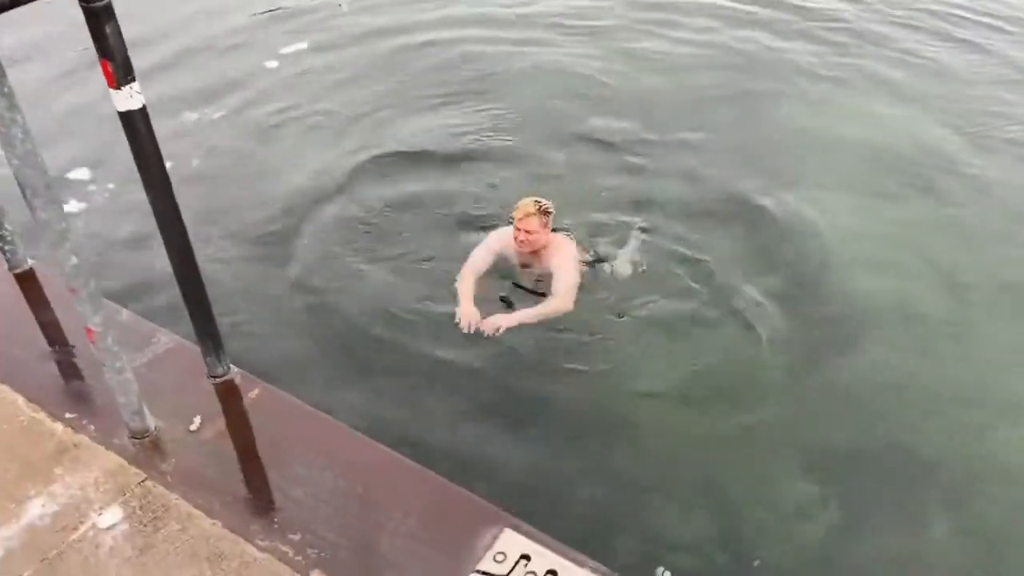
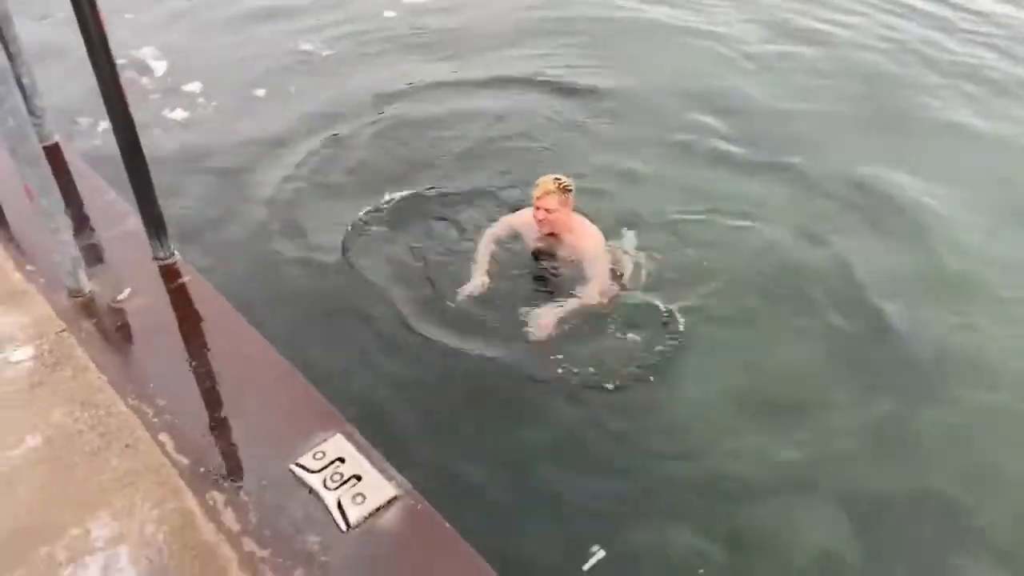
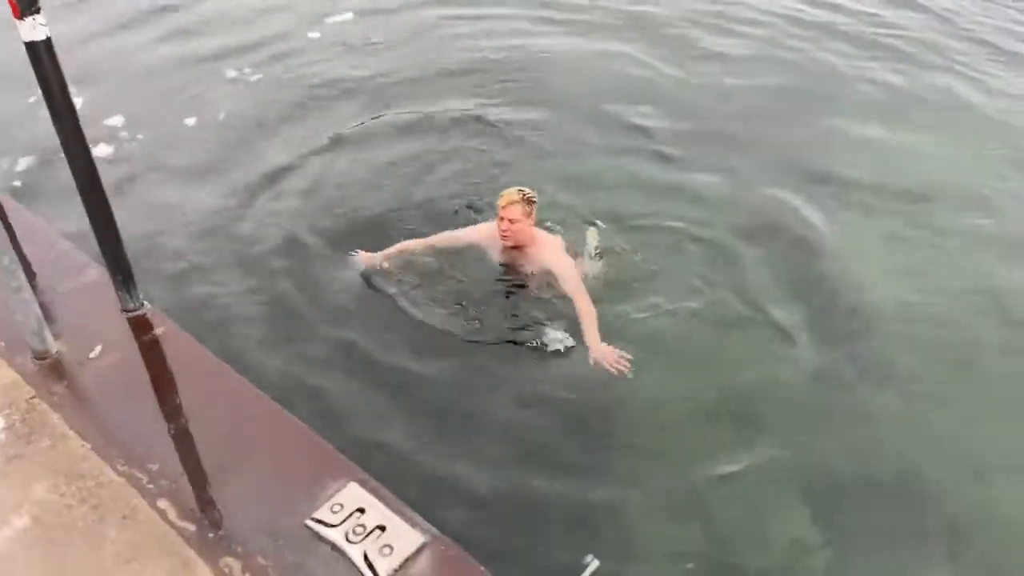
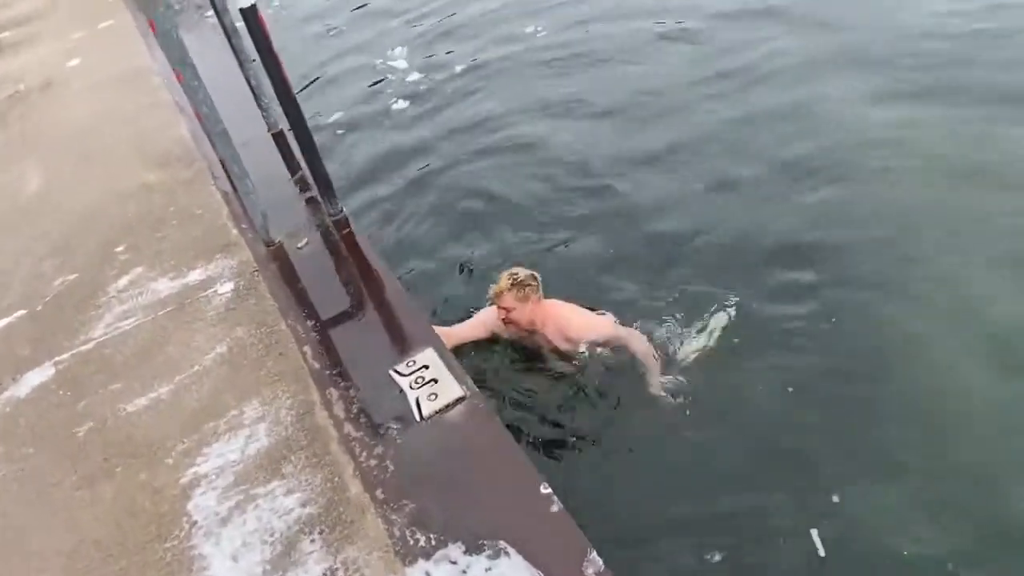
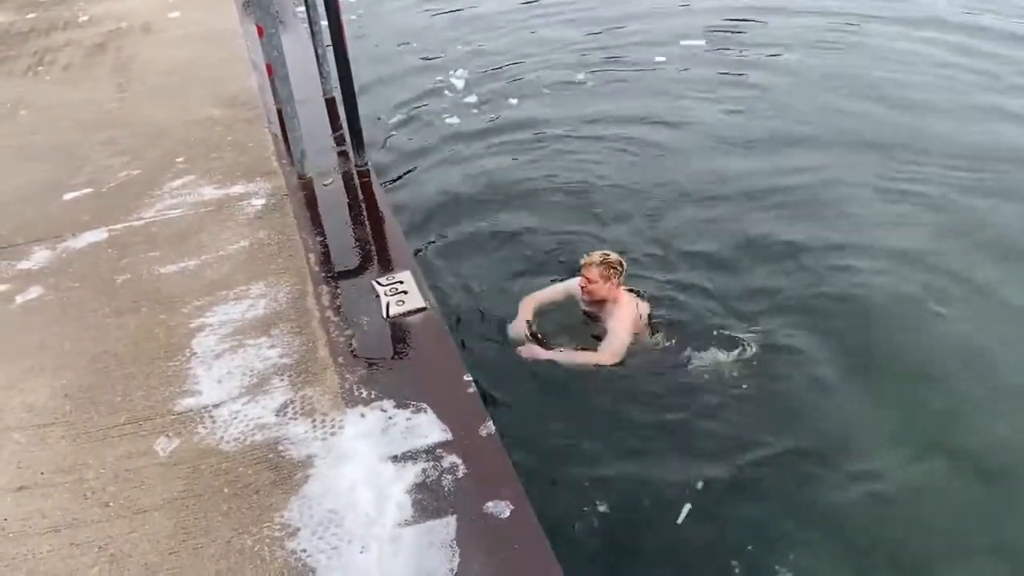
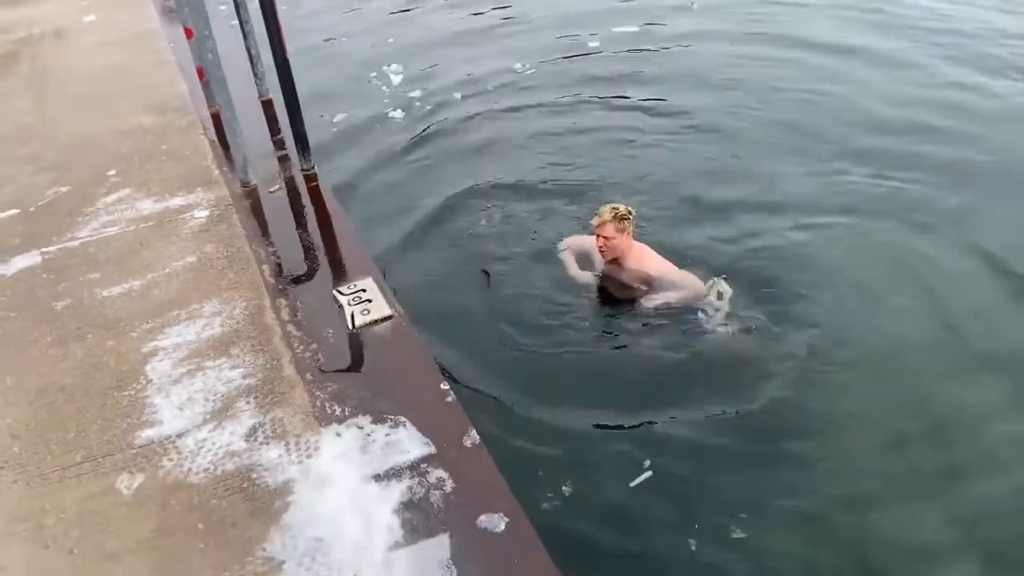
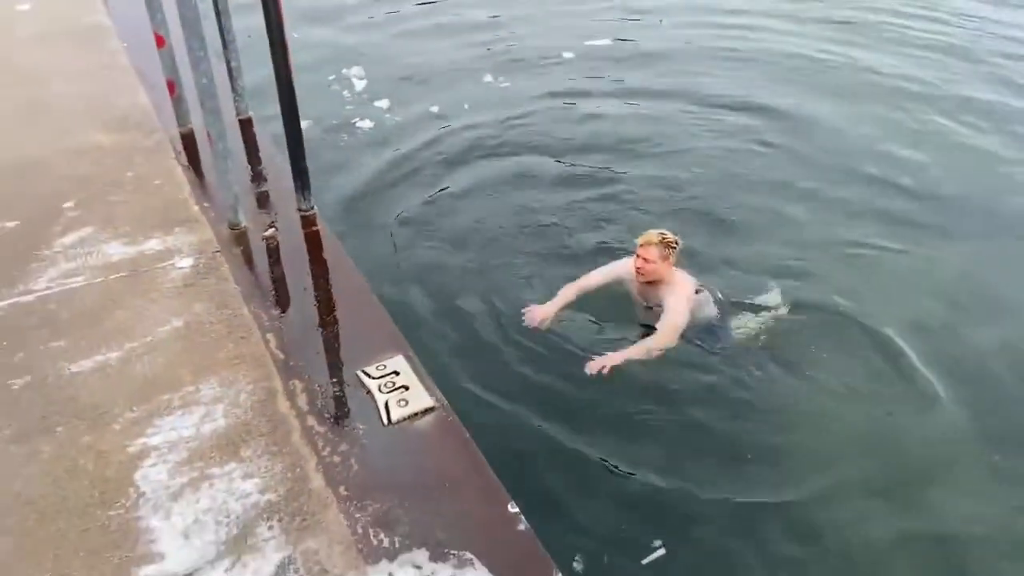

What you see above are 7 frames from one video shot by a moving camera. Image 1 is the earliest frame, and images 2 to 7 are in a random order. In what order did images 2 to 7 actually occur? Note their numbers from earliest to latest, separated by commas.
3, 2, 7, 6, 5, 4
